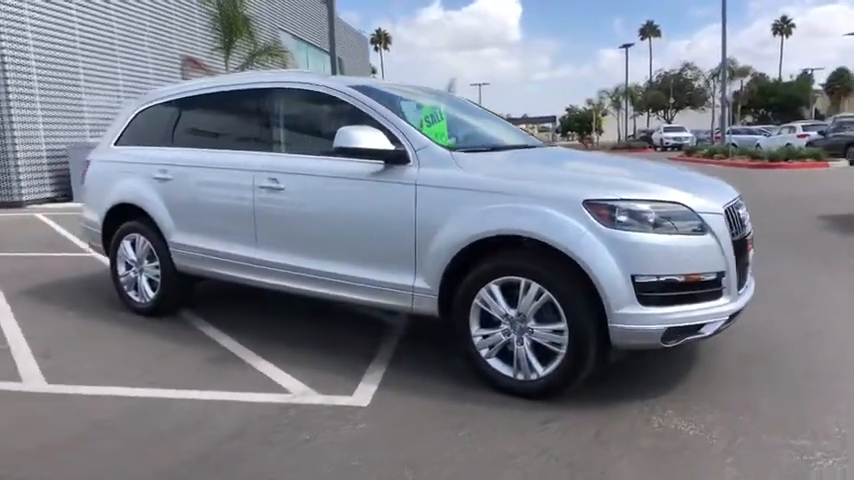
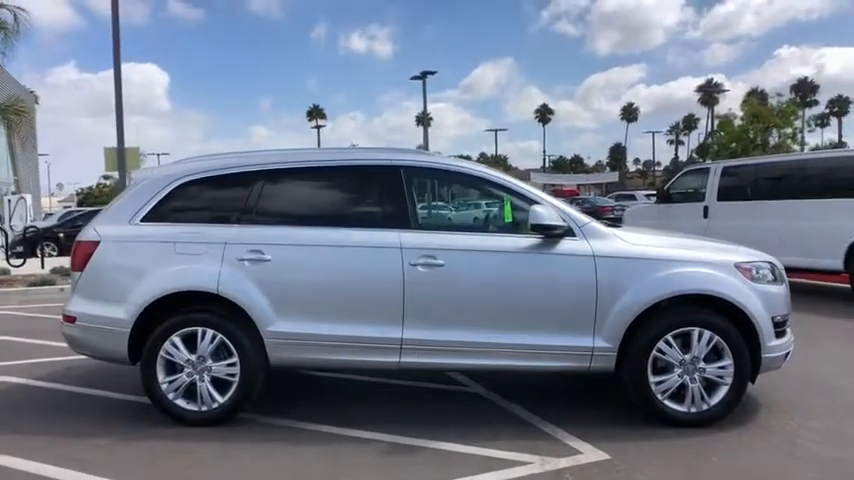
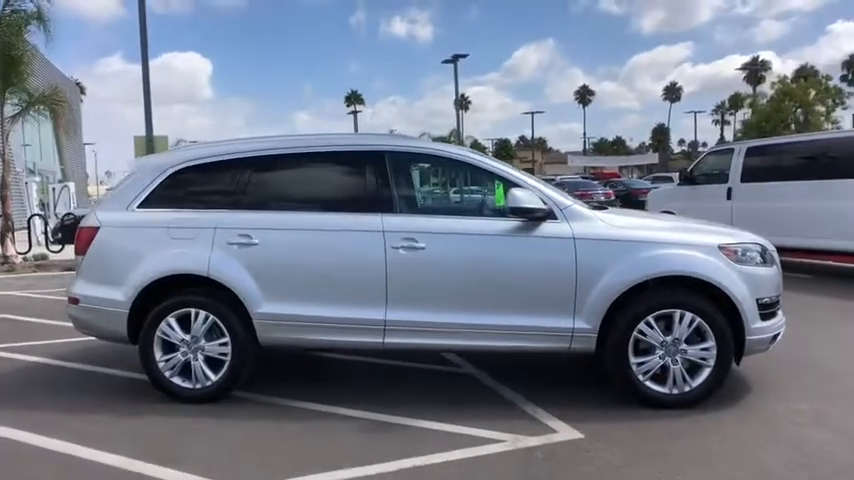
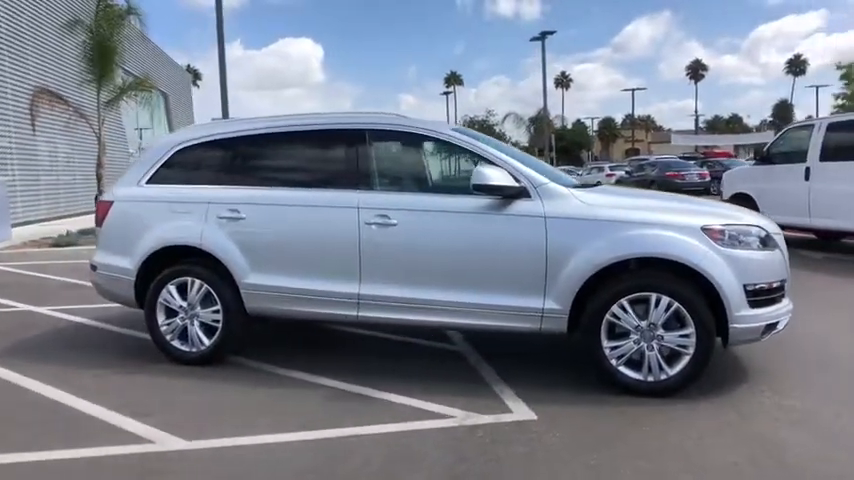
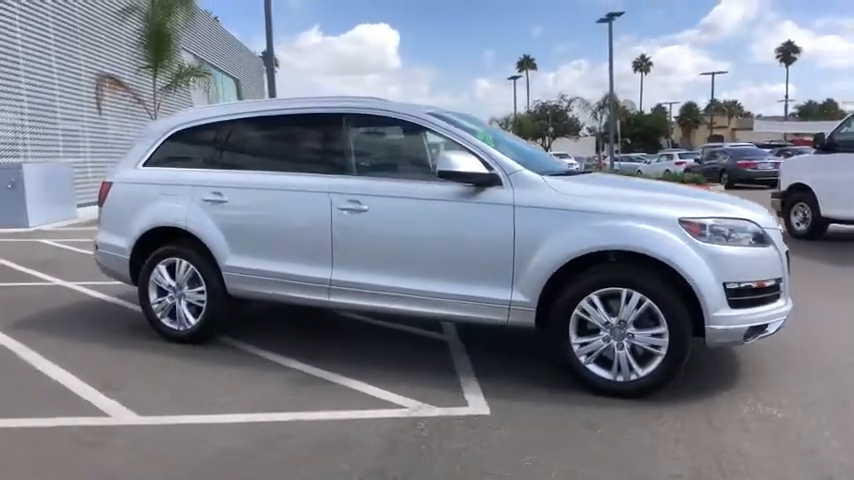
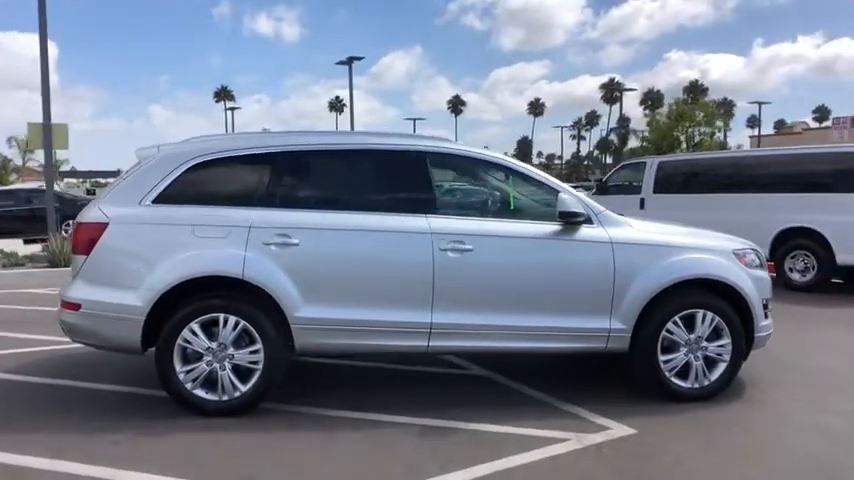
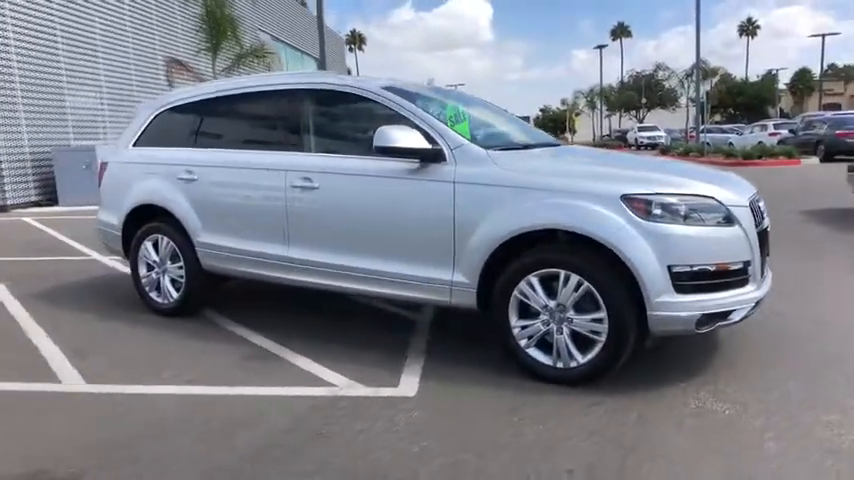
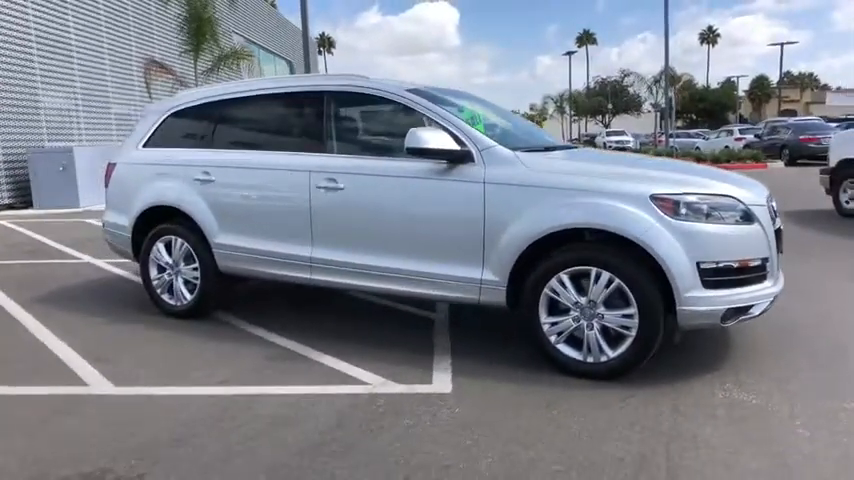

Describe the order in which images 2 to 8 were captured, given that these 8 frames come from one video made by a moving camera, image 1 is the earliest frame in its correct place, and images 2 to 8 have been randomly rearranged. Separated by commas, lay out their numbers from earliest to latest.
7, 8, 5, 4, 3, 2, 6
